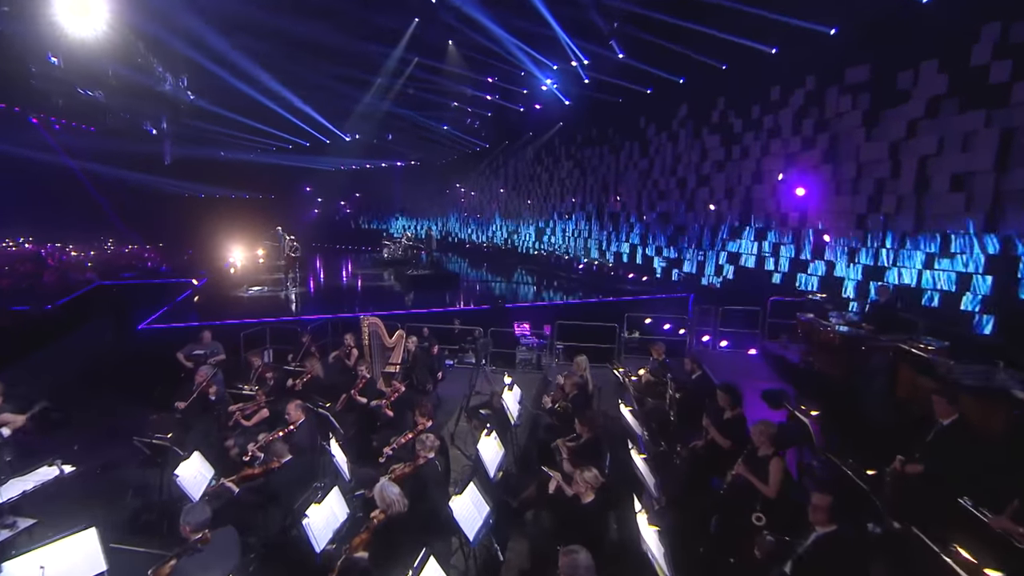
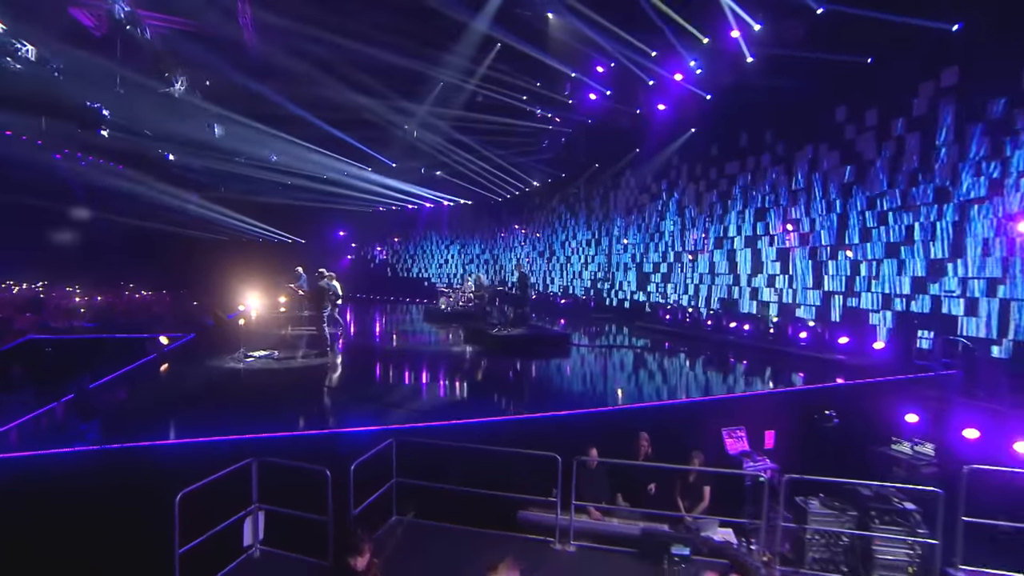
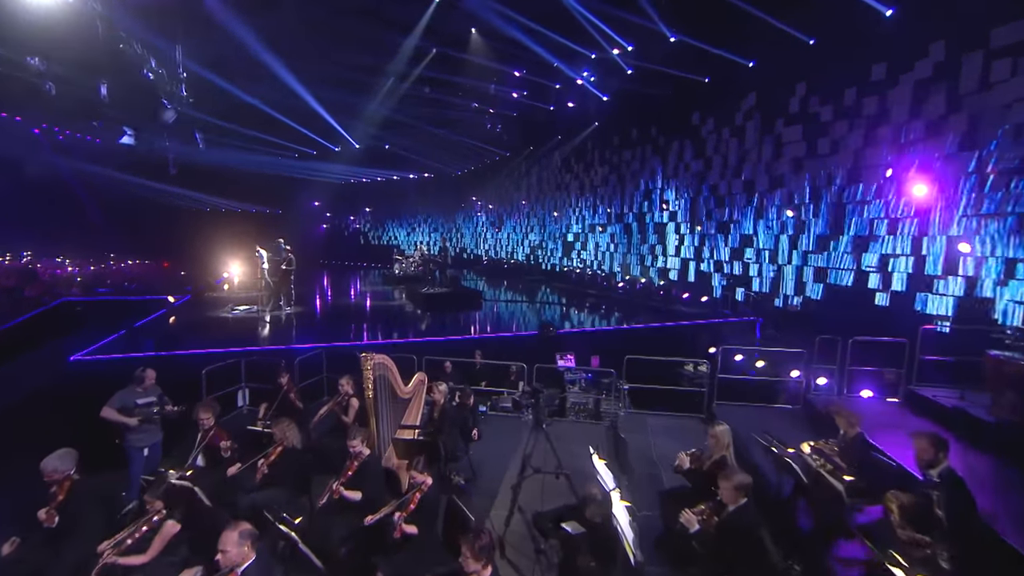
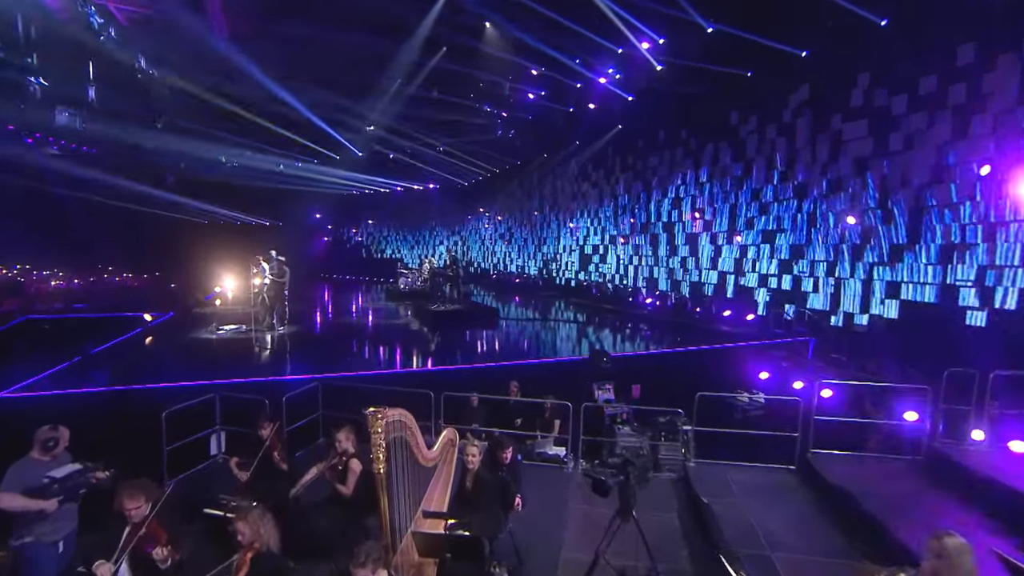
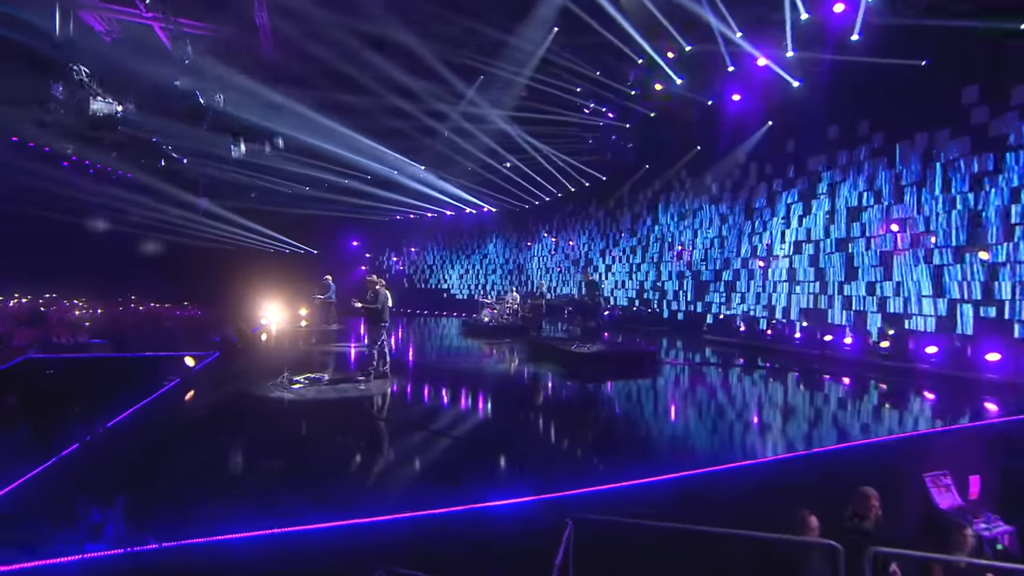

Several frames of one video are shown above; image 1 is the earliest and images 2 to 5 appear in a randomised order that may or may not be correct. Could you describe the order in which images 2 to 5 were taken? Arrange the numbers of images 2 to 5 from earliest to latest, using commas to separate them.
3, 4, 2, 5
